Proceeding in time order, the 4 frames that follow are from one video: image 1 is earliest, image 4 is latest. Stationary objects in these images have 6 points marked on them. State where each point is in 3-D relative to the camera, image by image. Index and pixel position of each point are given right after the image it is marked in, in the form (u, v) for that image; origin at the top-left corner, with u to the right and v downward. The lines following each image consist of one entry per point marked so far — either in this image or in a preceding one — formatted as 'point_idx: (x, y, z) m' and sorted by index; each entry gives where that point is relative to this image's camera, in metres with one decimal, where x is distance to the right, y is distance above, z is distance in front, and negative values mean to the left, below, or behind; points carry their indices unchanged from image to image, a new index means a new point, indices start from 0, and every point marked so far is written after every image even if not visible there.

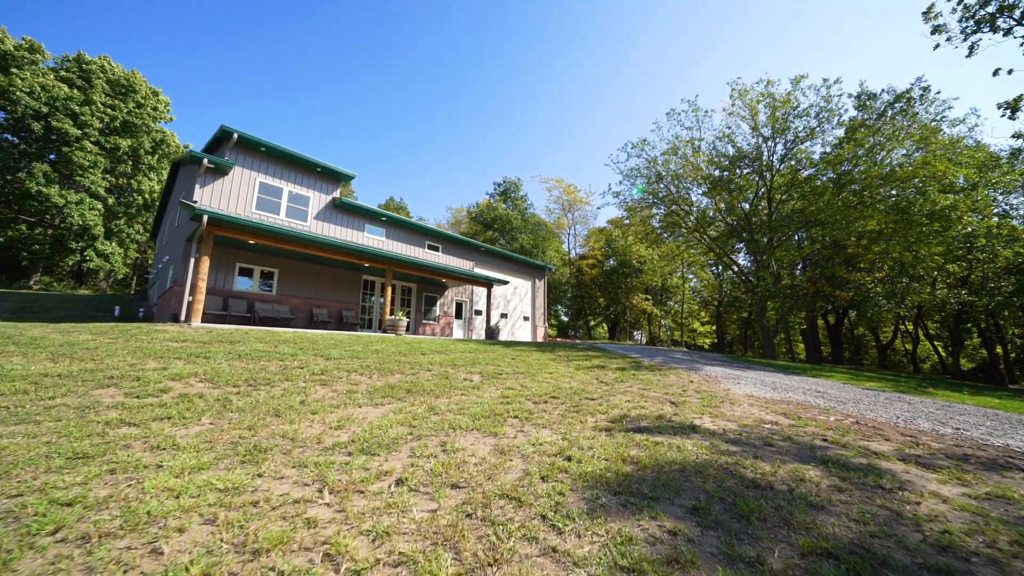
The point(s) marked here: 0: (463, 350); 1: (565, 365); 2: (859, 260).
0: (-1.2, -1.5, +8.8) m
1: (+1.2, -1.7, +8.1) m
2: (+14.4, +1.2, +14.7) m
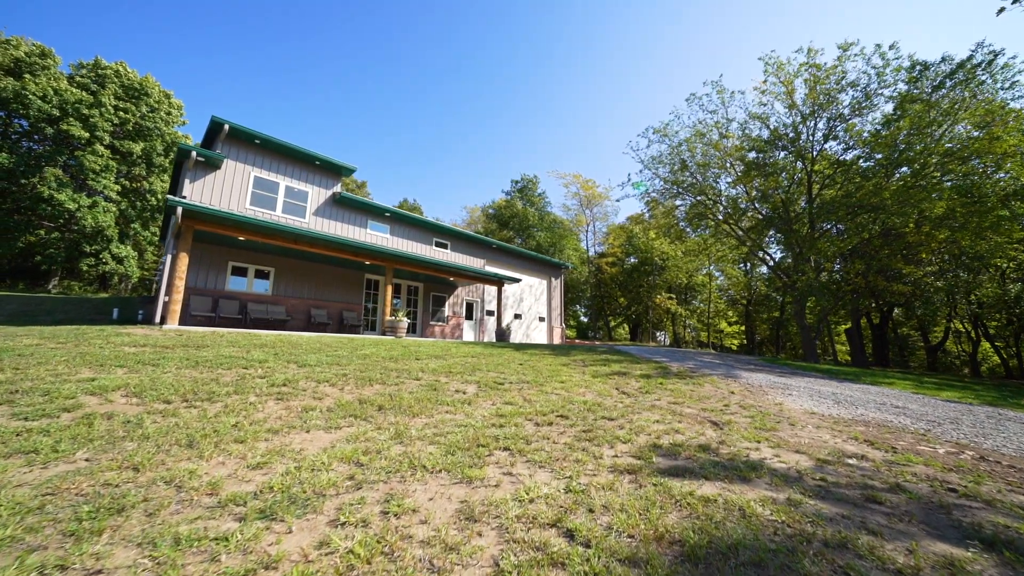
0: (-1.0, -1.5, +7.9) m
1: (+1.3, -1.6, +7.0) m
2: (+14.8, +1.4, +12.9) m
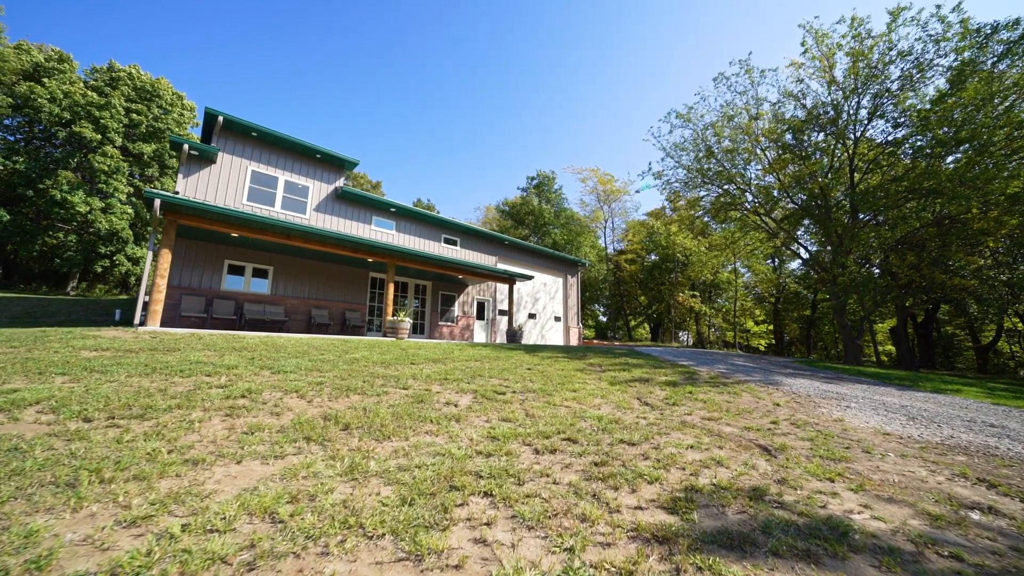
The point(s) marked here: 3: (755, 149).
0: (-0.9, -1.4, +7.2) m
1: (+1.5, -1.5, +6.2) m
2: (+15.2, +1.6, +11.4) m
3: (+10.2, +5.8, +14.9) m
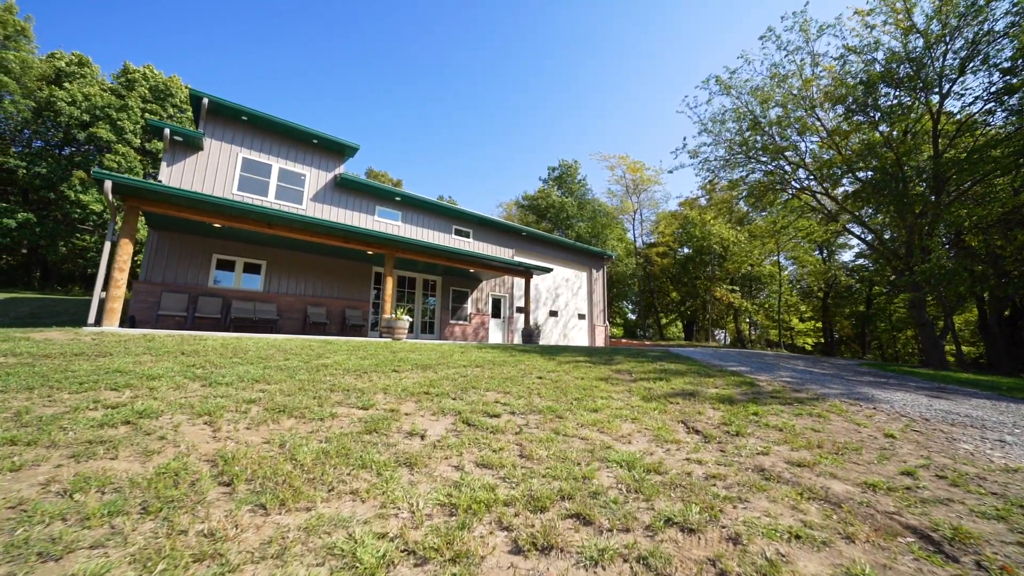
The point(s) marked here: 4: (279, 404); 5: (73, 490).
0: (-0.7, -1.2, +6.0) m
1: (+1.5, -1.4, +4.8) m
2: (+15.5, +2.0, +9.0) m
3: (+10.8, +6.1, +12.9) m
4: (-2.2, -1.1, +3.3) m
5: (-2.3, -1.1, +1.9) m
